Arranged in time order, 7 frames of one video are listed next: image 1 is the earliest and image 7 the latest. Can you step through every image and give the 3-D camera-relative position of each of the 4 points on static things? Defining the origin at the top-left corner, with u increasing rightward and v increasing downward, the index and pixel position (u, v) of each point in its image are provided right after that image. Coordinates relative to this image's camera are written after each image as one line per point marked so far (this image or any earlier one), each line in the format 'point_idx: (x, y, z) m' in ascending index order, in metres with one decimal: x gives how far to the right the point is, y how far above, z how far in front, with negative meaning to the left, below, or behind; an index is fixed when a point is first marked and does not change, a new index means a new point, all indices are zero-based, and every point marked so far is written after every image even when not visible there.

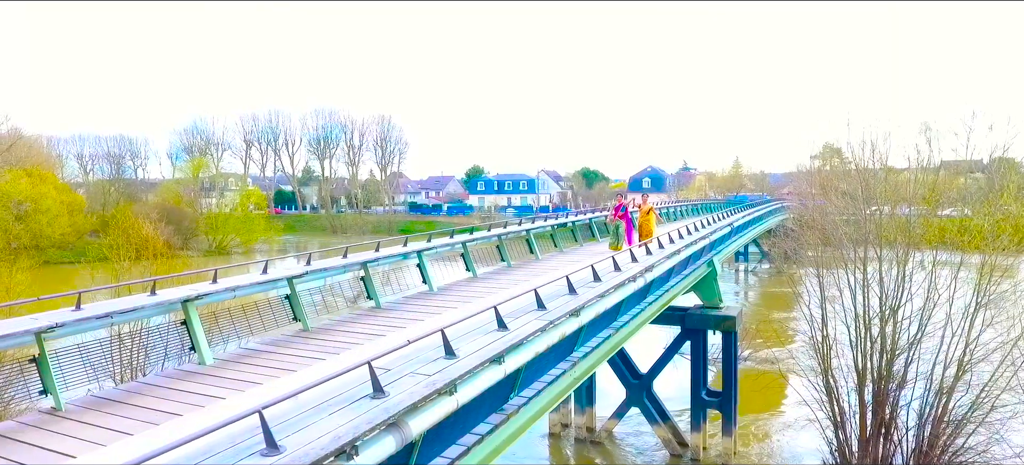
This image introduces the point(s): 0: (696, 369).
0: (+3.5, -2.5, +11.8) m
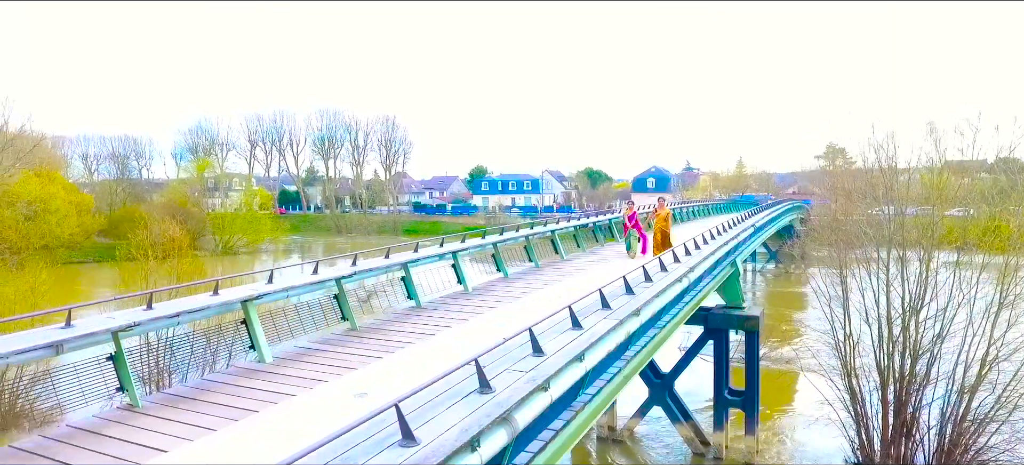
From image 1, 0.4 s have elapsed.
0: (+3.9, -2.5, +11.9) m
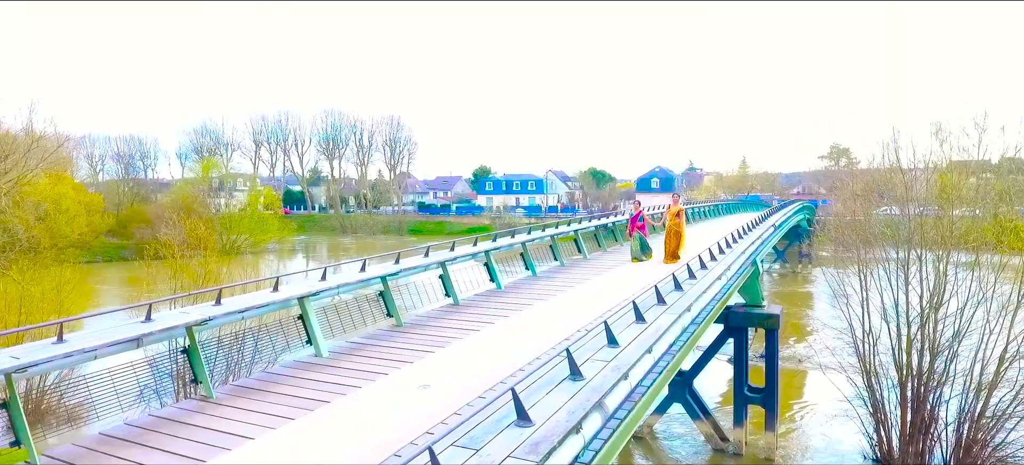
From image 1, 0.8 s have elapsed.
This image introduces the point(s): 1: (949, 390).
0: (+4.2, -2.5, +12.0) m
1: (+10.6, -3.8, +15.4) m
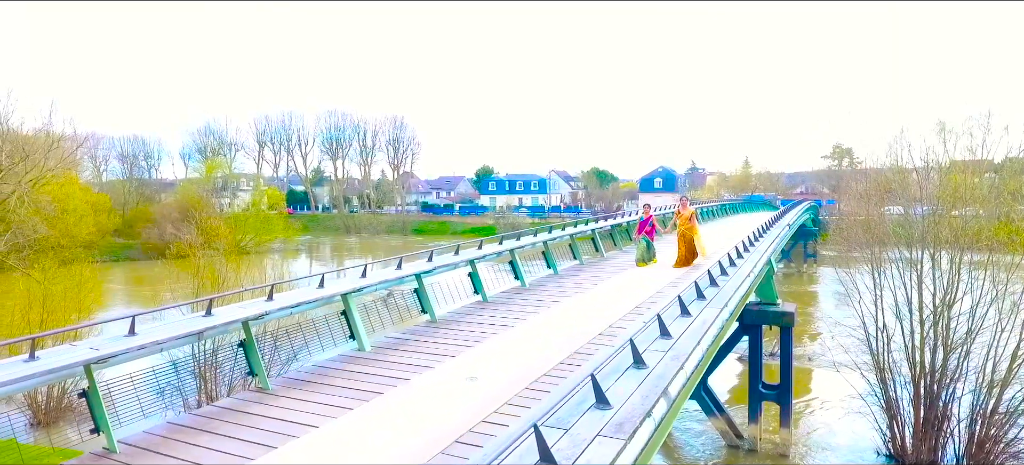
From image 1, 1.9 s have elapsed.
0: (+4.5, -2.5, +12.2) m
1: (+10.9, -3.8, +15.6) m
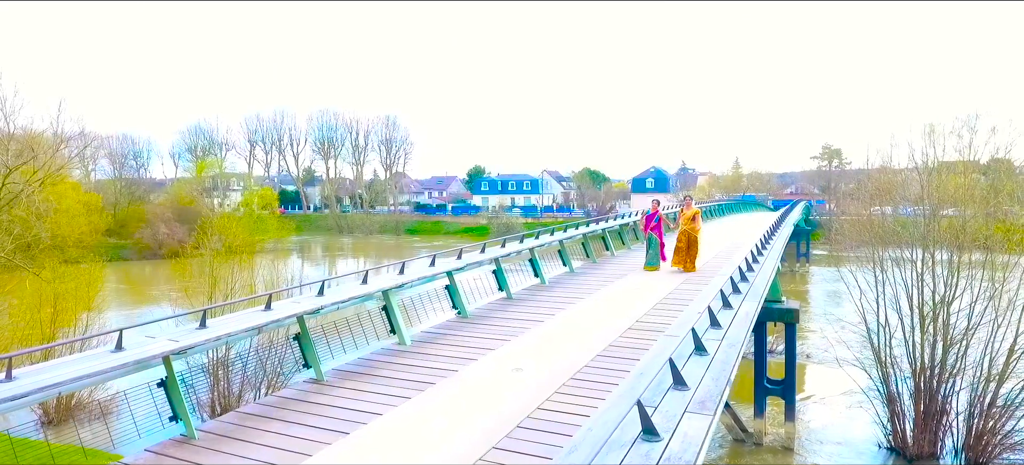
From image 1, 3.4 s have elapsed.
0: (+4.7, -2.5, +12.4) m
1: (+11.0, -3.8, +15.9) m
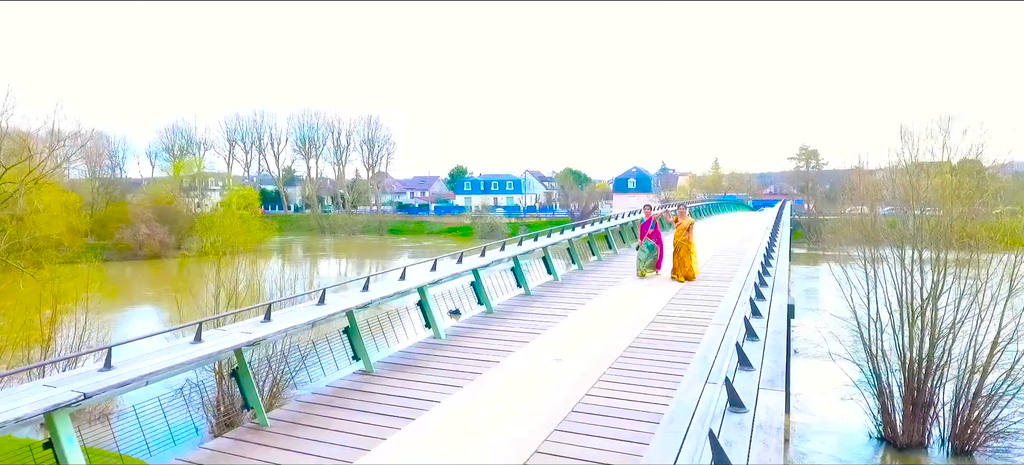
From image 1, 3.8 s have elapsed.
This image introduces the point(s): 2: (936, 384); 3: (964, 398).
0: (+4.6, -2.5, +12.8) m
1: (+10.8, -3.7, +16.5) m
2: (+9.6, -3.5, +14.7) m
3: (+10.0, -3.8, +14.4) m
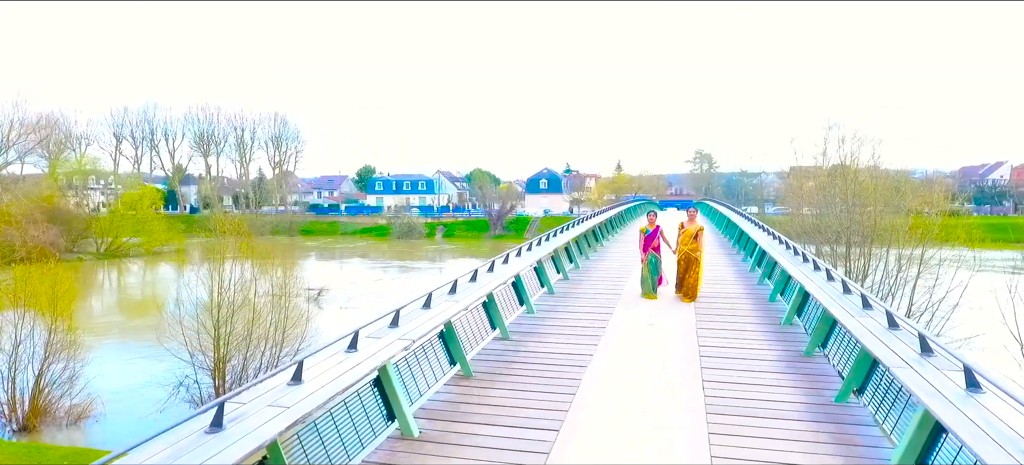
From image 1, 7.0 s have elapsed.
0: (+4.1, -2.4, +14.4) m
1: (+9.6, -3.6, +19.0) m
2: (+8.7, -3.3, +17.0) m
3: (+9.1, -3.7, +16.8) m
